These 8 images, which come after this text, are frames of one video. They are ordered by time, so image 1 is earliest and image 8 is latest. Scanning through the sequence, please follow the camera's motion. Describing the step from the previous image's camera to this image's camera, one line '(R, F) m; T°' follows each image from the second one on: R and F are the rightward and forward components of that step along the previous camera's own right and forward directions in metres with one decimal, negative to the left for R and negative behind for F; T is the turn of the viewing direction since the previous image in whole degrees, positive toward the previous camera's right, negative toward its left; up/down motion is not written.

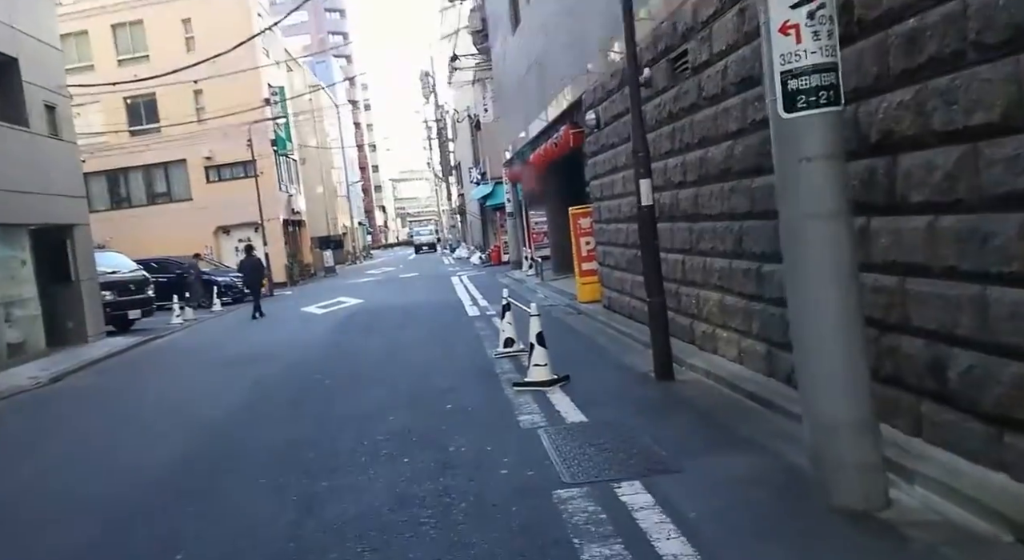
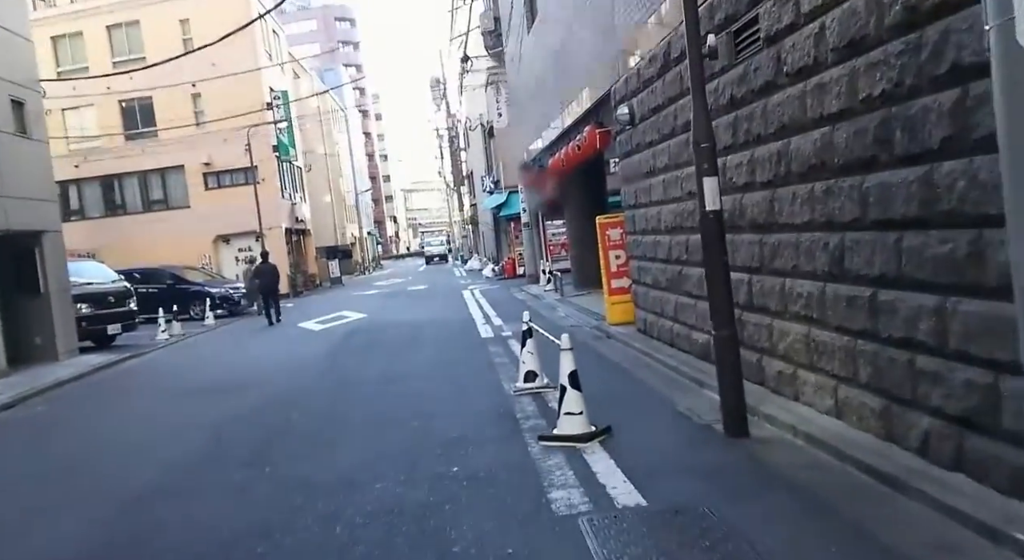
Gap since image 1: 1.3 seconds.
(-0.1, +1.8) m; -1°
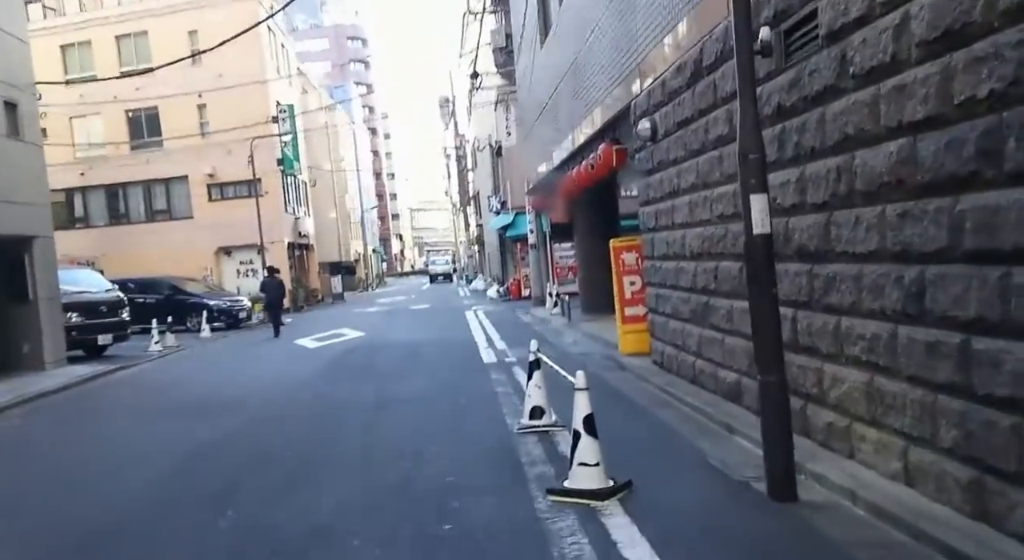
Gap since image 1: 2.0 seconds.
(0.0, +0.9) m; 0°
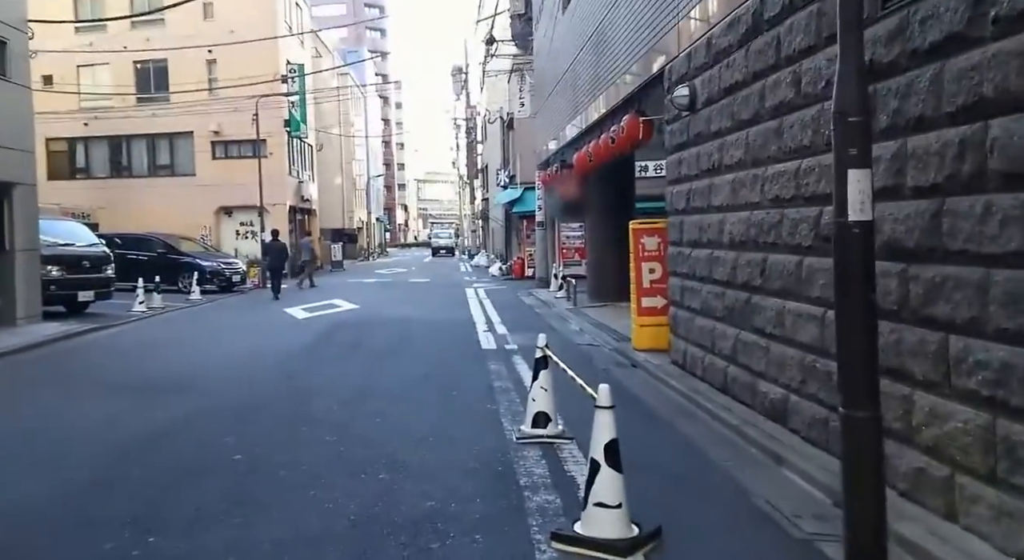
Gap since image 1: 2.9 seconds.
(0.0, +1.3) m; 0°
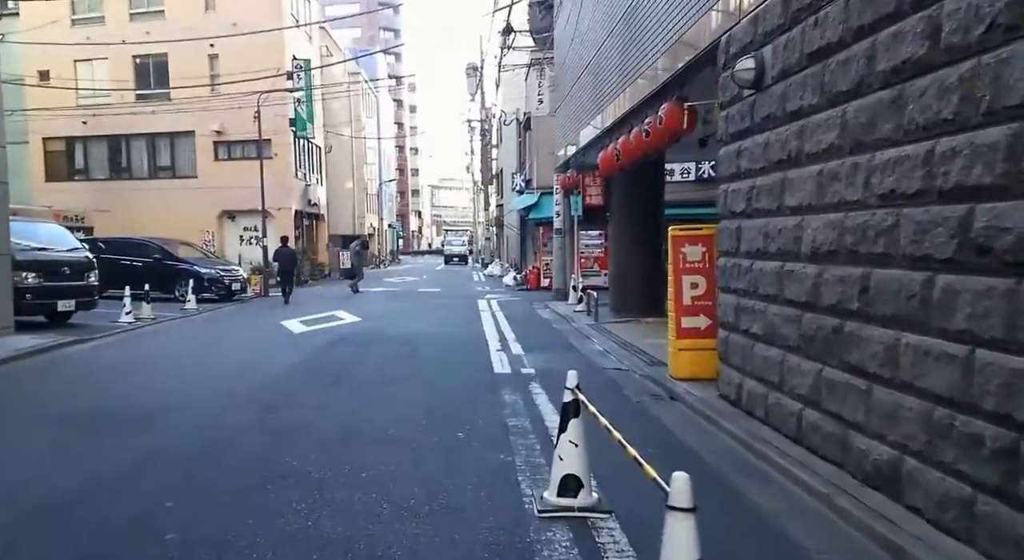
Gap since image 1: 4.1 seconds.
(-0.1, +1.8) m; -1°
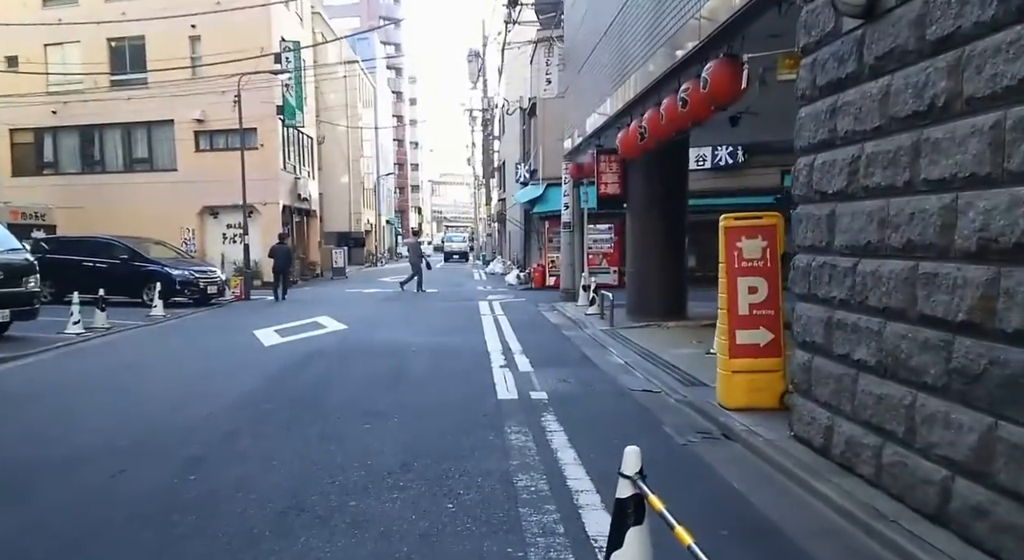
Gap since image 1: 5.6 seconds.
(0.0, +2.2) m; 0°
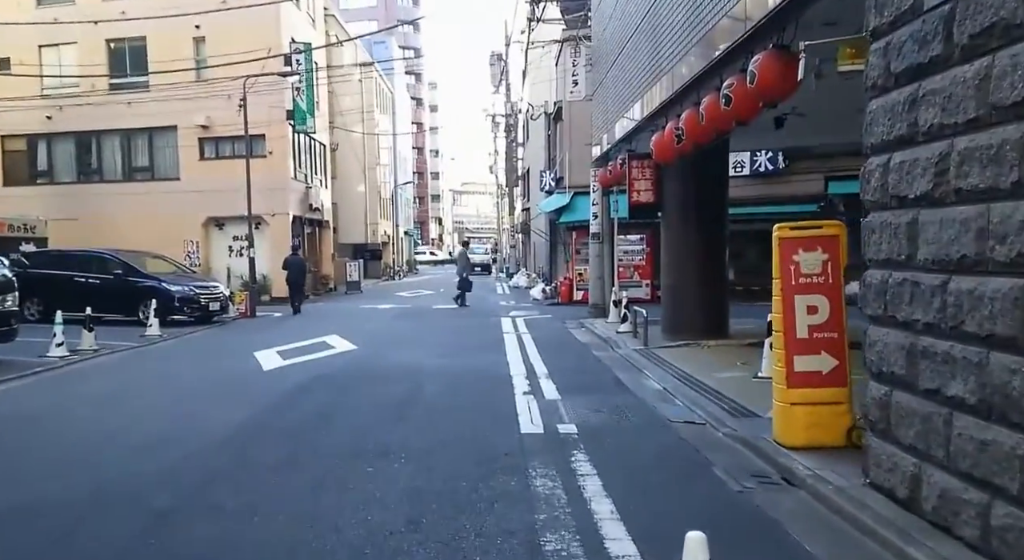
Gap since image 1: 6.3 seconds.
(0.0, +1.0) m; -2°
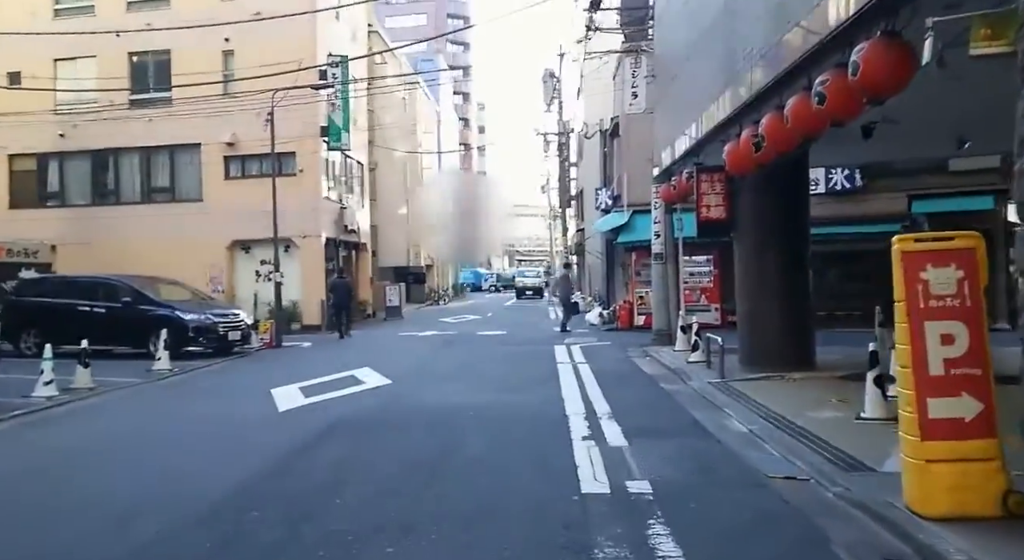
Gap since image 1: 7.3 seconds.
(0.0, +1.3) m; -4°
